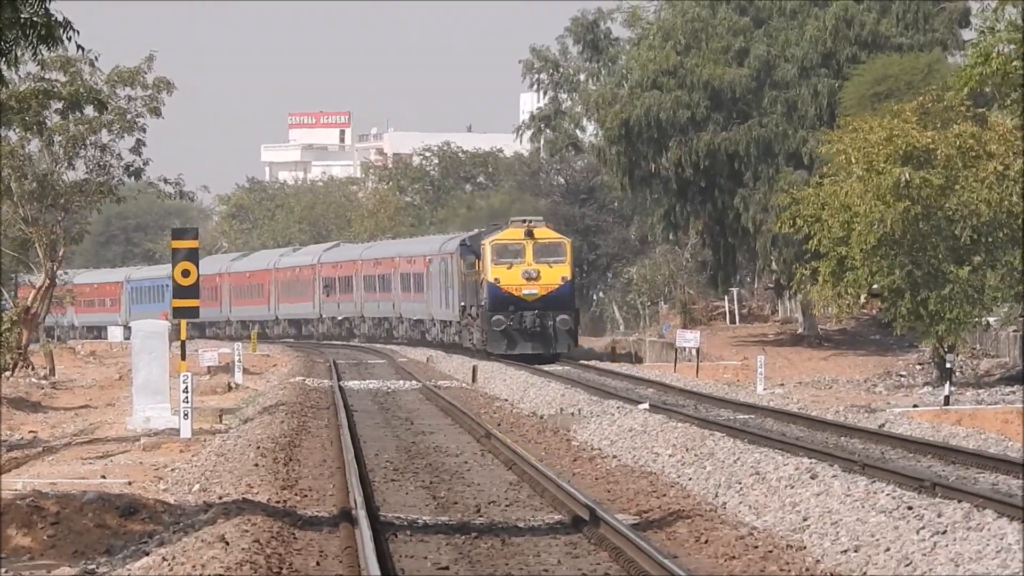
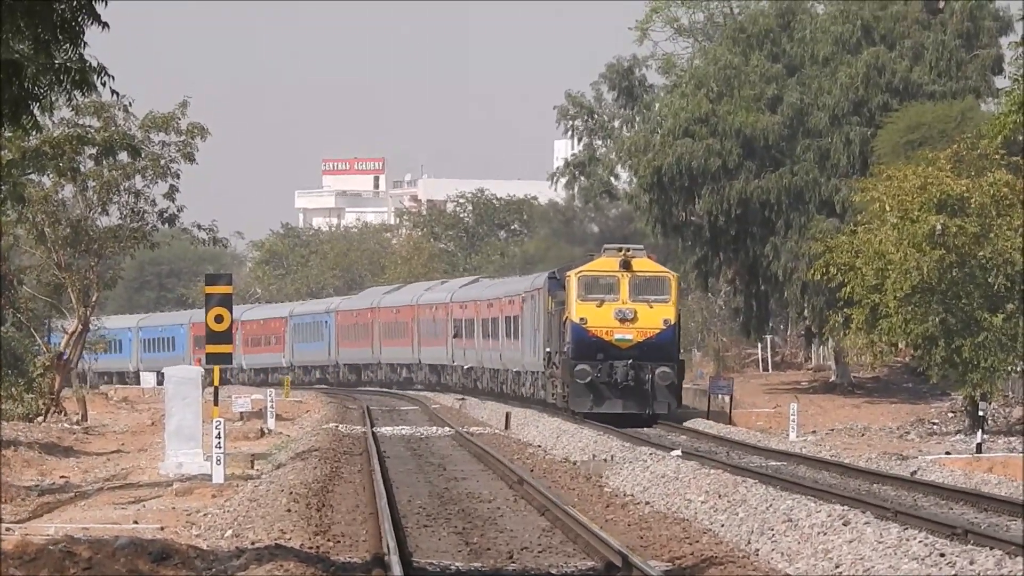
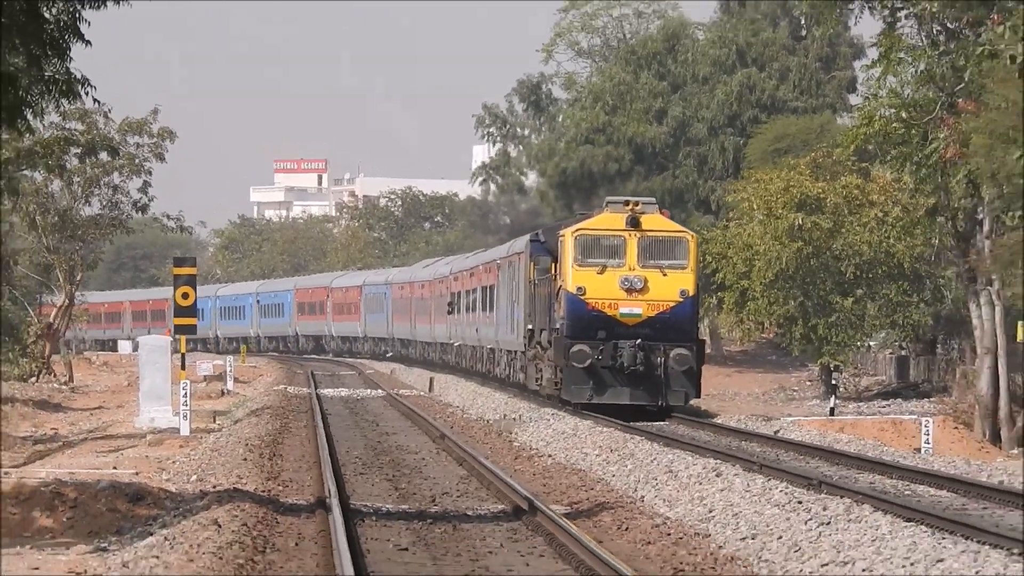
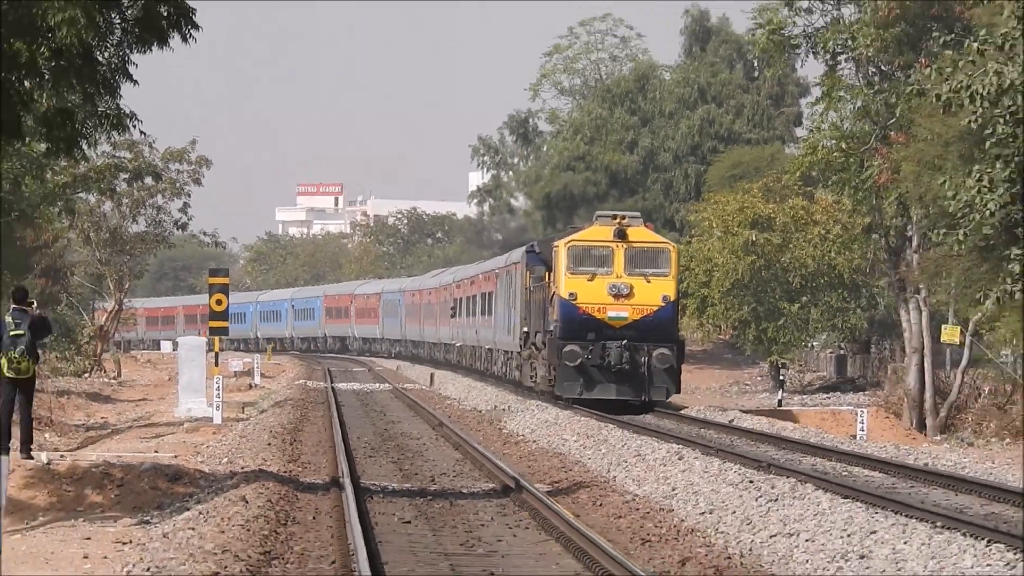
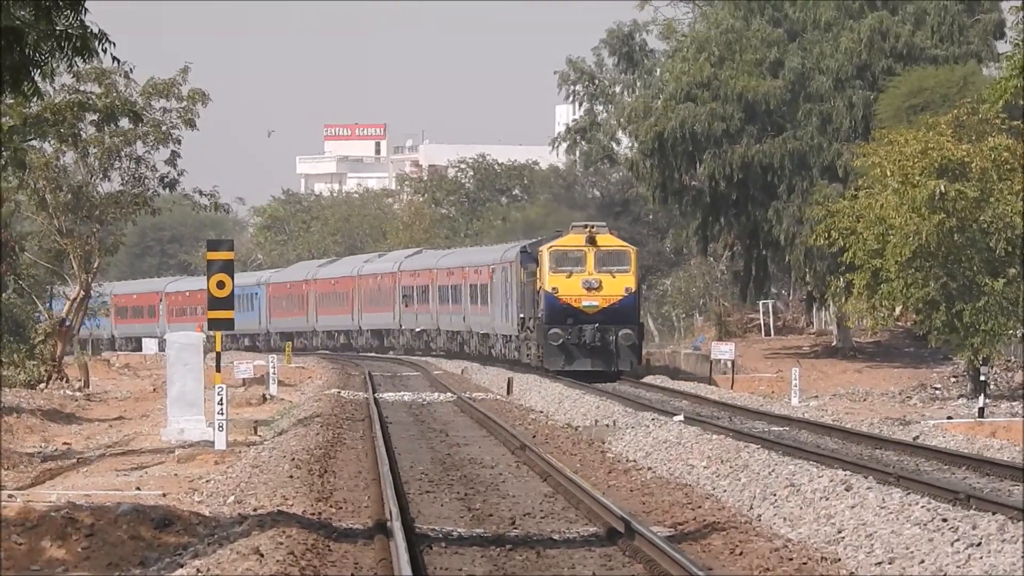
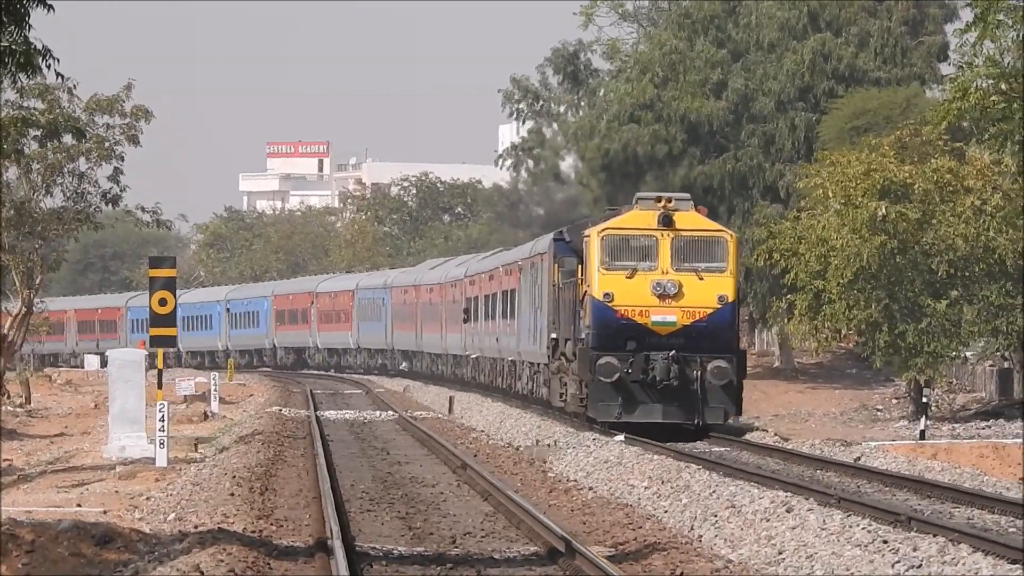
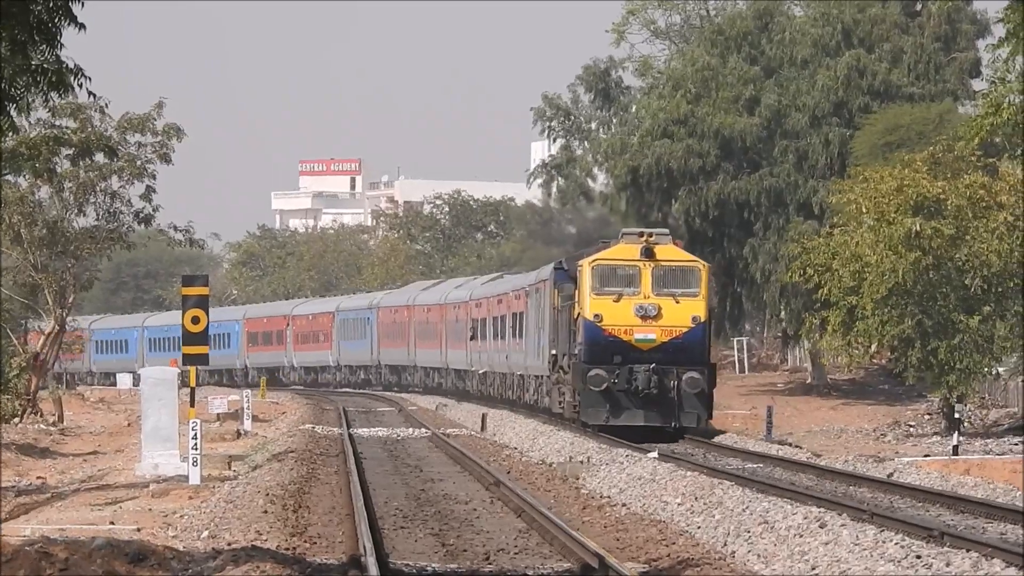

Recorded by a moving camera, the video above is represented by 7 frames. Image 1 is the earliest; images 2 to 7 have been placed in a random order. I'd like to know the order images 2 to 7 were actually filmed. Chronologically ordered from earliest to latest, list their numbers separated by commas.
5, 2, 7, 6, 3, 4
